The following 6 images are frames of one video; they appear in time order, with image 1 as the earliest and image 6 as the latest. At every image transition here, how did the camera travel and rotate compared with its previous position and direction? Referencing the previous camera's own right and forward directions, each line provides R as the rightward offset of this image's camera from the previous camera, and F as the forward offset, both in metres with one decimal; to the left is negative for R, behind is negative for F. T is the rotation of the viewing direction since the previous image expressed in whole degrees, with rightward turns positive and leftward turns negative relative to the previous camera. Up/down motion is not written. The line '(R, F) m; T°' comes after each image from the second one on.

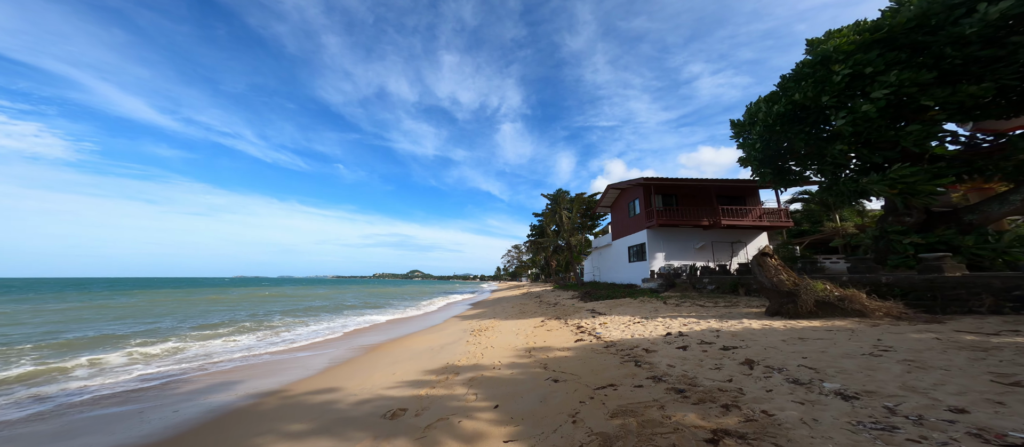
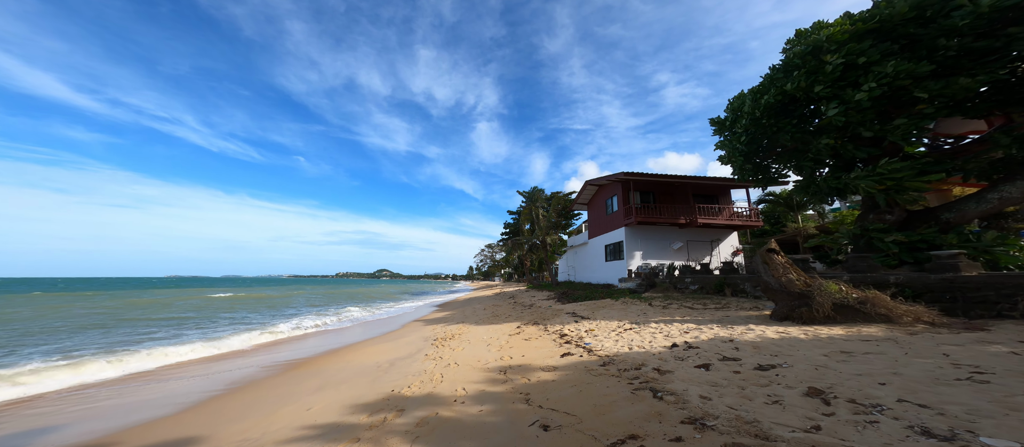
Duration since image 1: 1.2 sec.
(0.0, +1.2) m; +5°
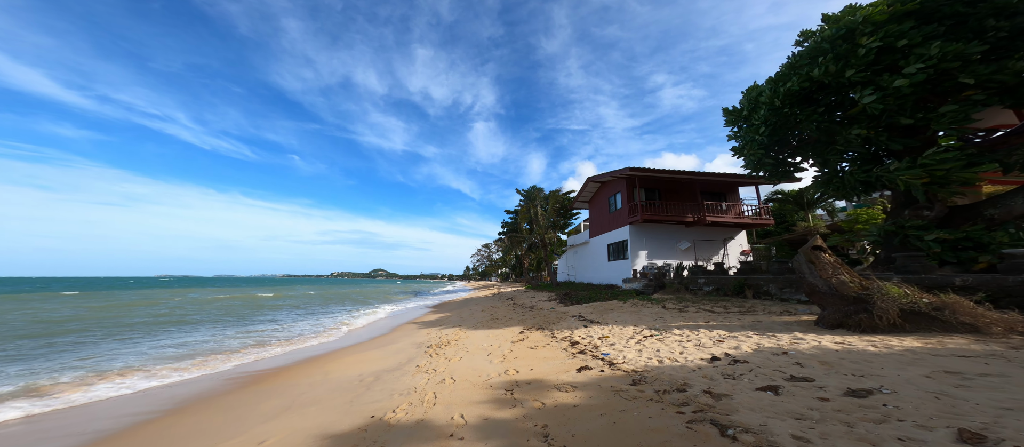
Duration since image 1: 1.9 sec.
(-0.2, +0.8) m; +1°
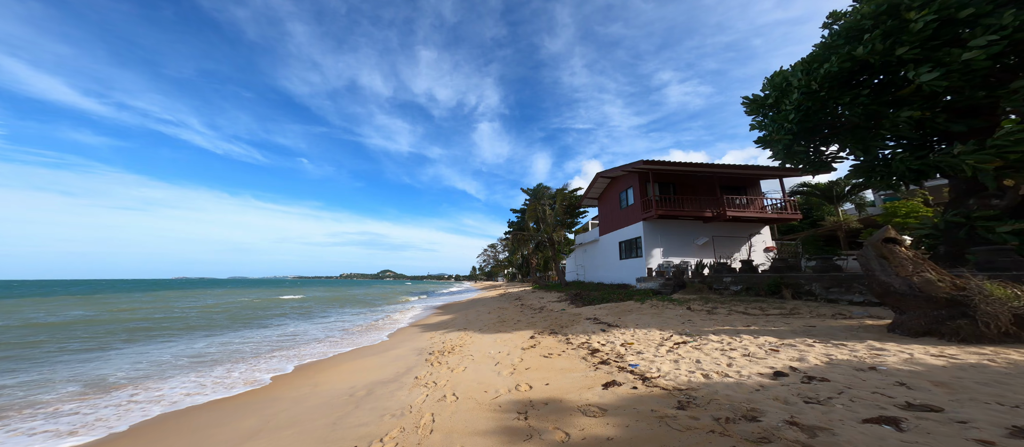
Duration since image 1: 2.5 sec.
(-0.1, +0.7) m; -1°
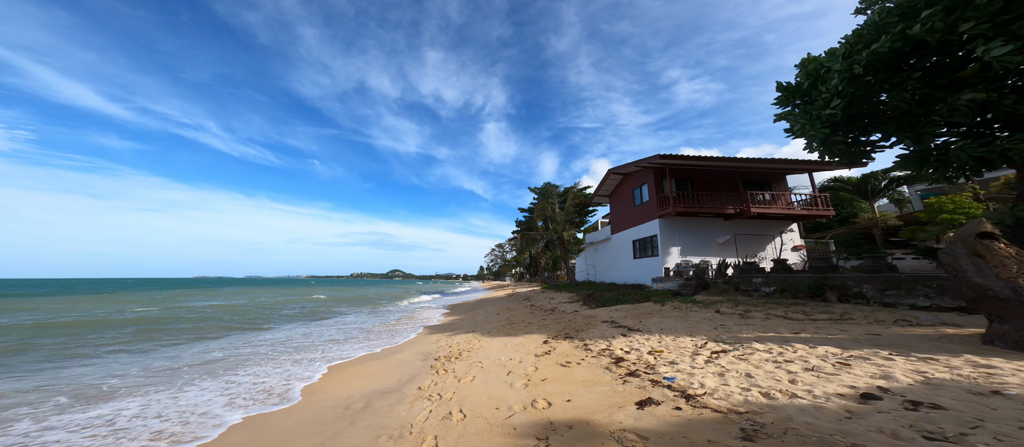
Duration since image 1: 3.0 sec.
(-0.1, +0.6) m; -1°
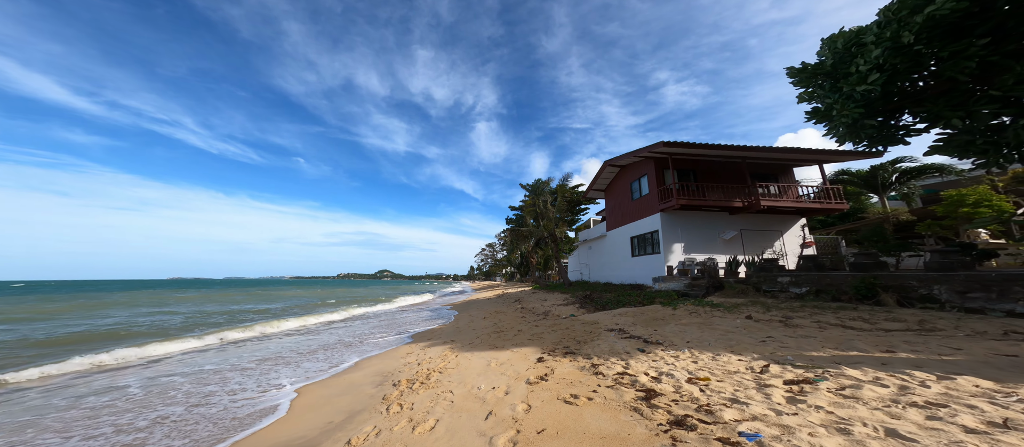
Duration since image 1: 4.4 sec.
(+0.1, +1.4) m; +2°
